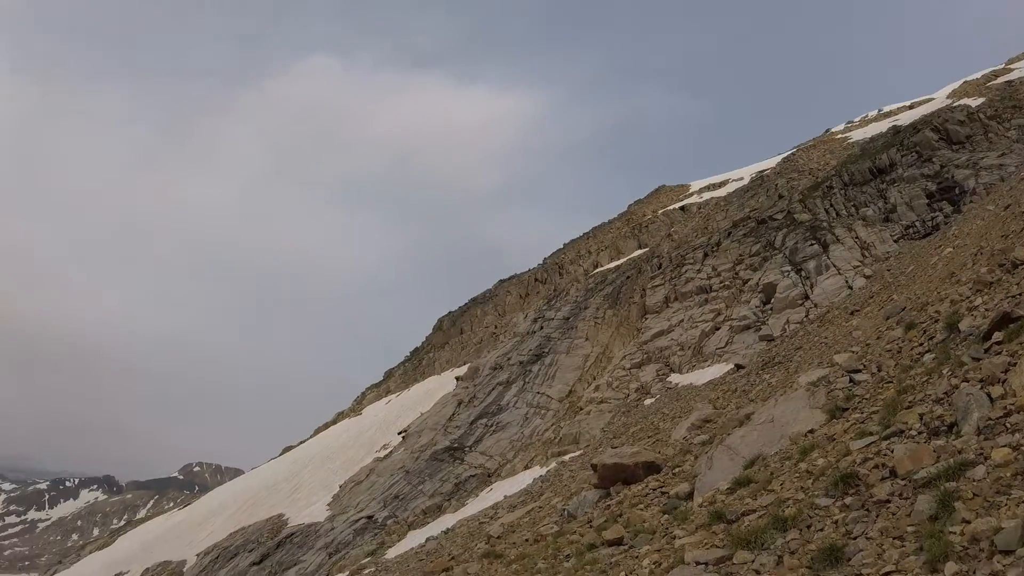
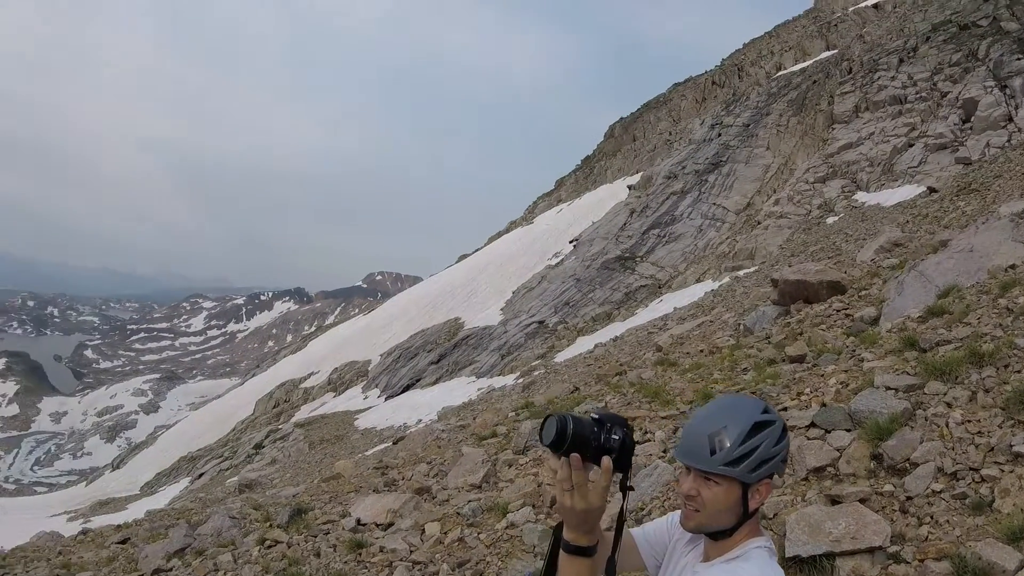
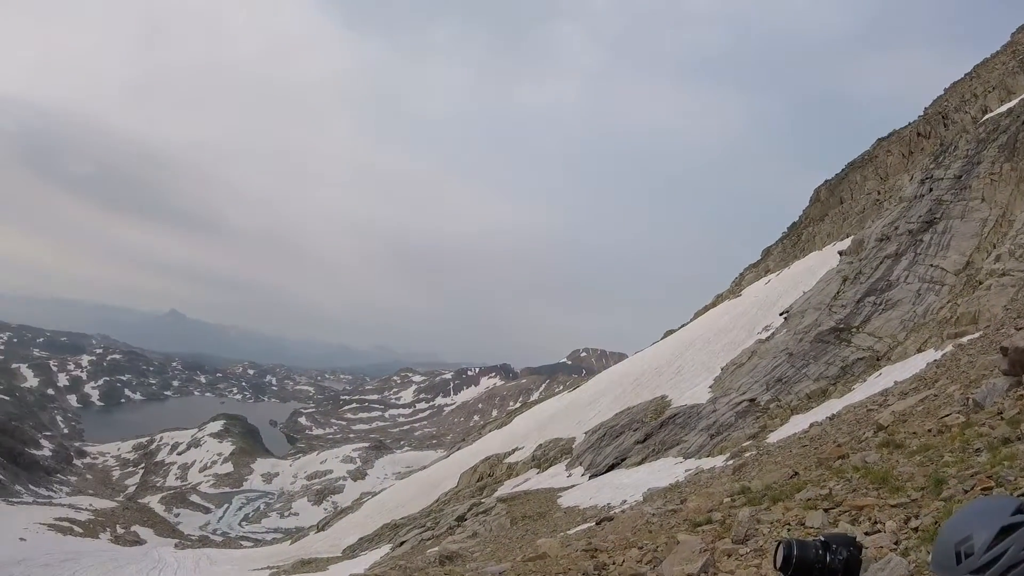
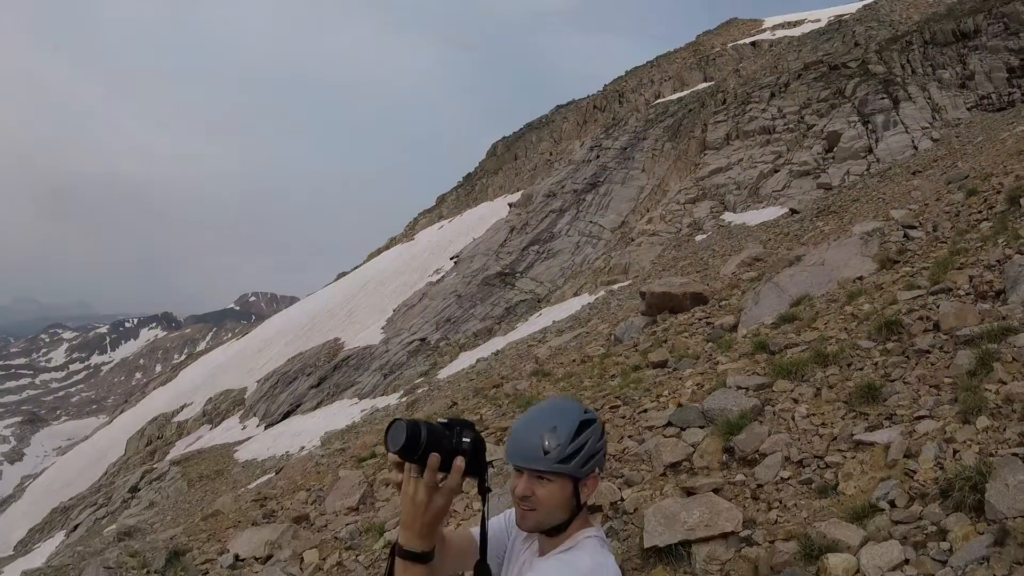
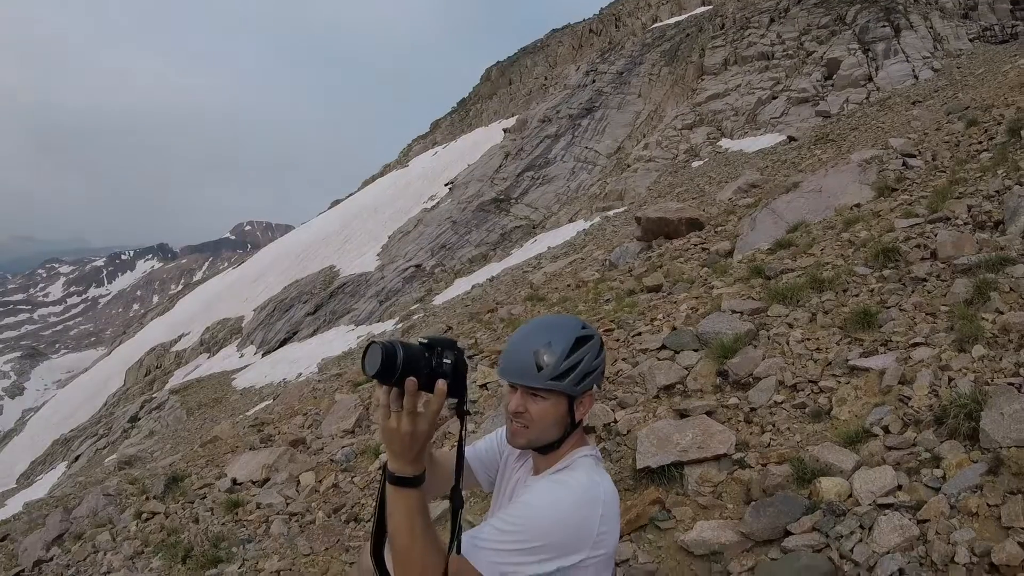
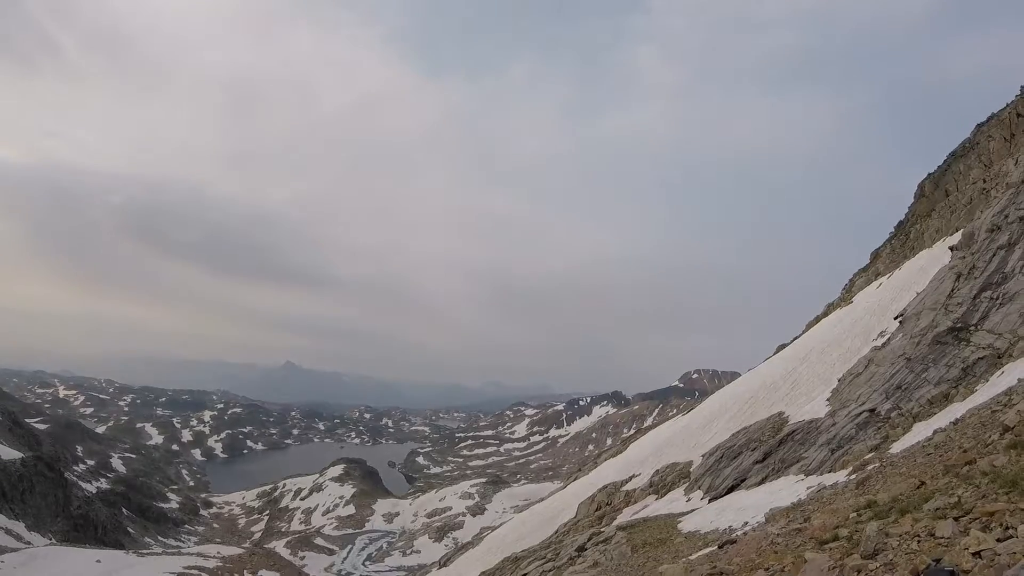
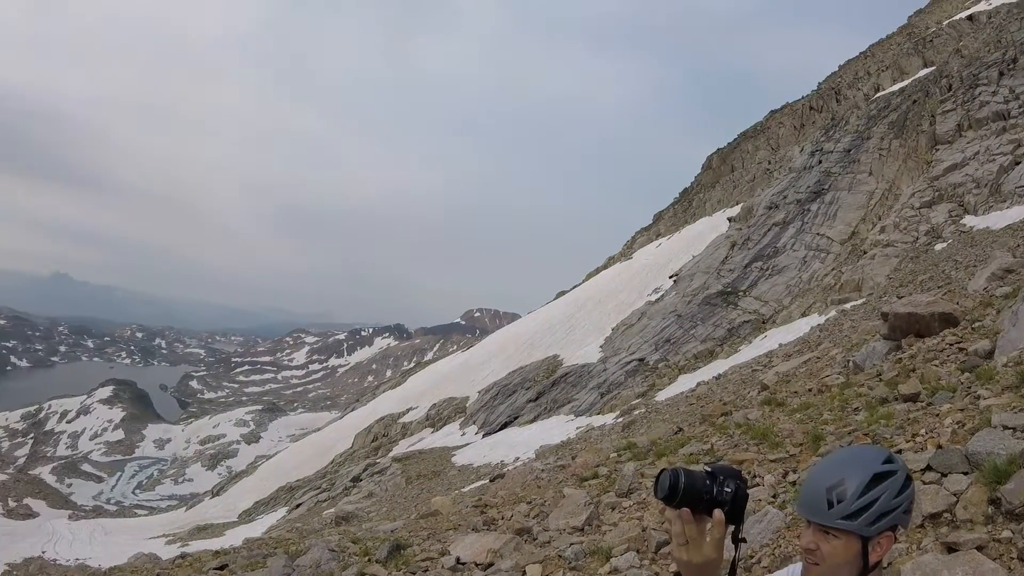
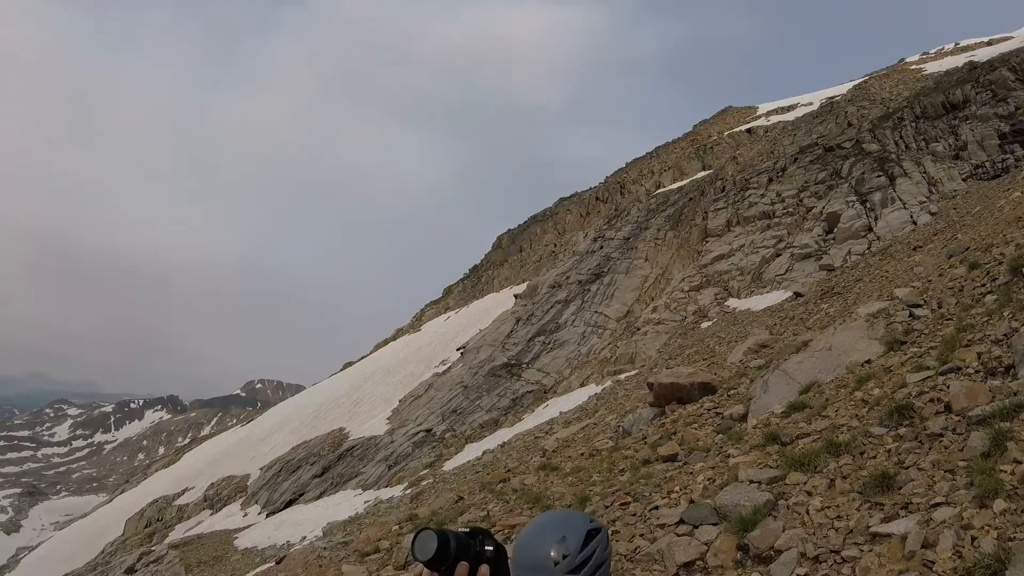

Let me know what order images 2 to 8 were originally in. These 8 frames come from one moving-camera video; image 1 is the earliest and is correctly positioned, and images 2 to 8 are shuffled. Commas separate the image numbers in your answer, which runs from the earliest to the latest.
8, 4, 5, 2, 7, 3, 6
